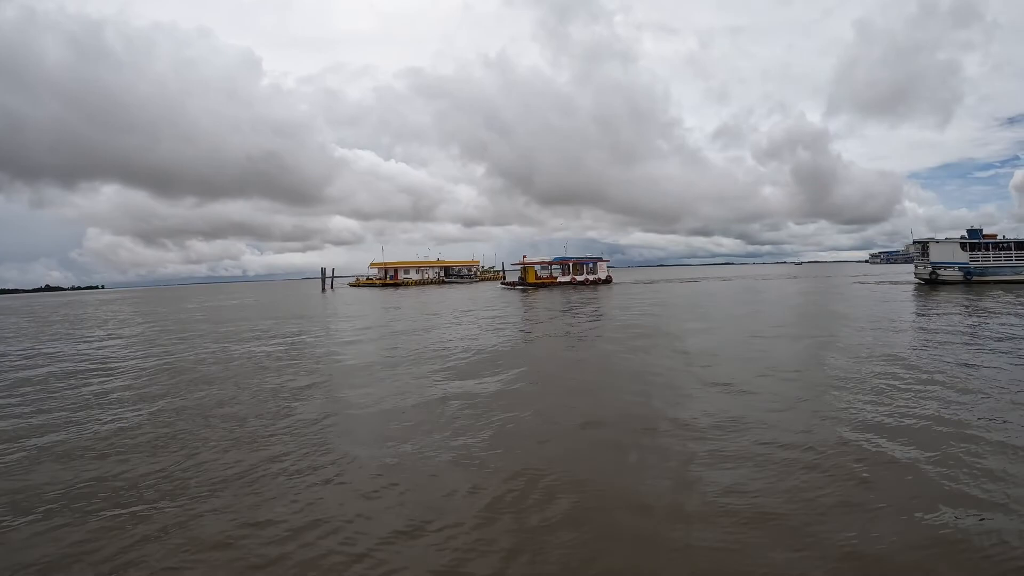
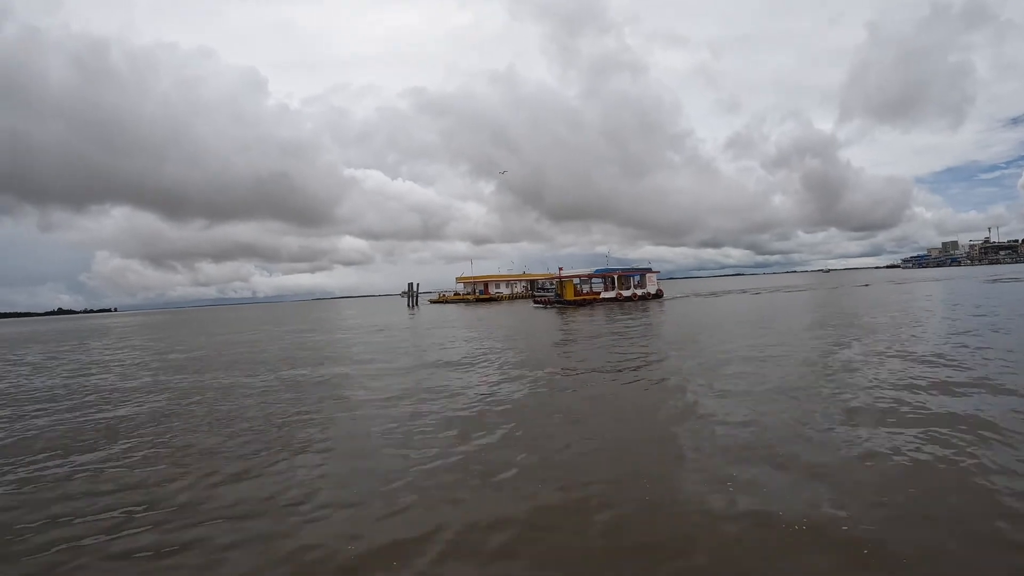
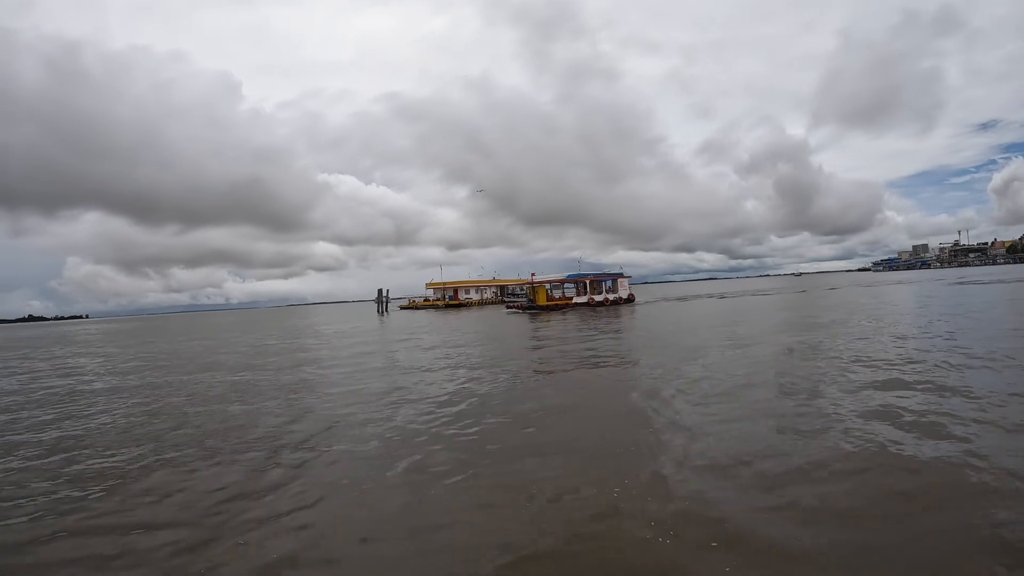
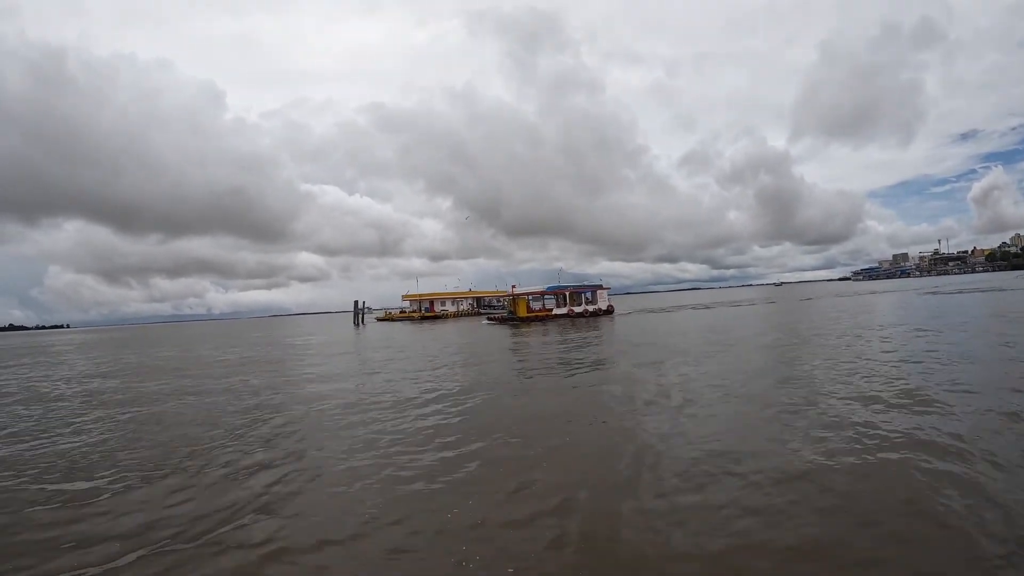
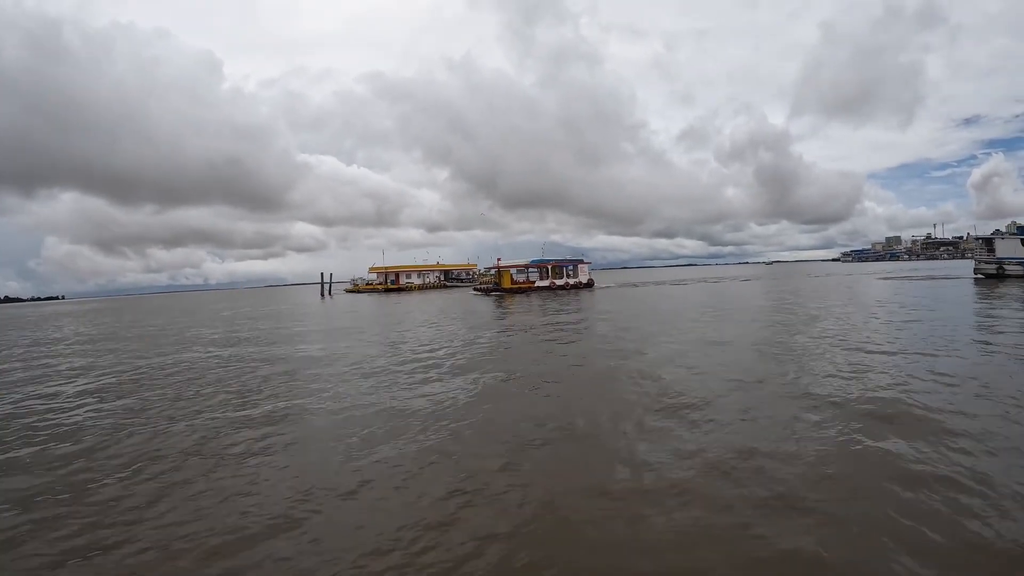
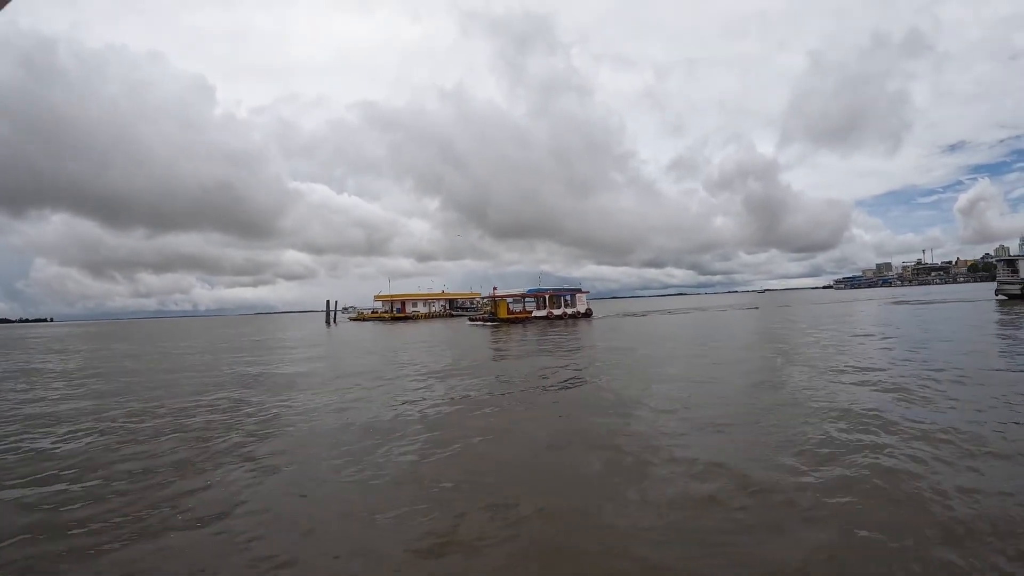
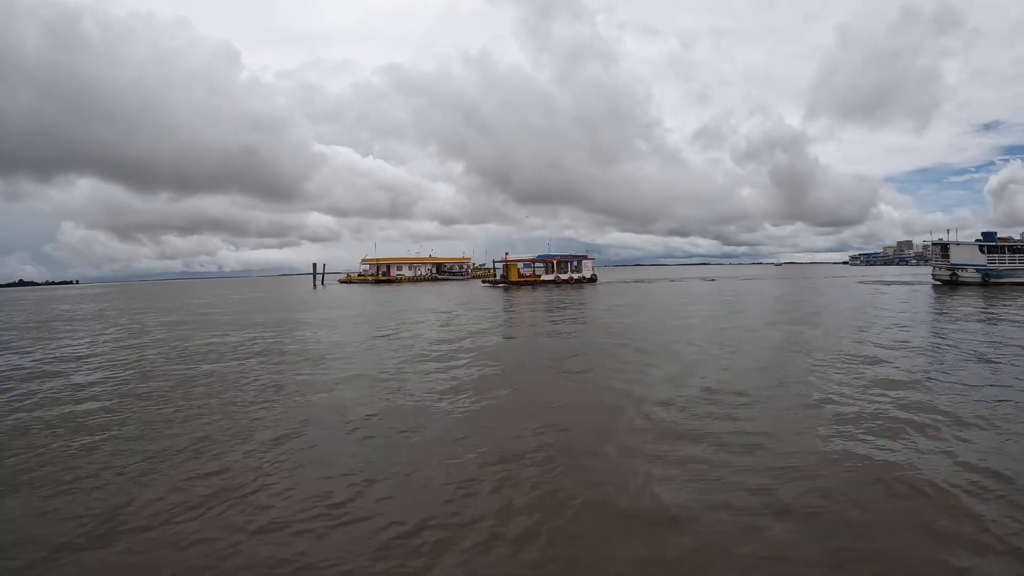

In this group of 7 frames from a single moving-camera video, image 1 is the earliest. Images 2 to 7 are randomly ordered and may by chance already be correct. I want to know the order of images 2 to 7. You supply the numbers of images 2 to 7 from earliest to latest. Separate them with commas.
7, 5, 6, 4, 3, 2
